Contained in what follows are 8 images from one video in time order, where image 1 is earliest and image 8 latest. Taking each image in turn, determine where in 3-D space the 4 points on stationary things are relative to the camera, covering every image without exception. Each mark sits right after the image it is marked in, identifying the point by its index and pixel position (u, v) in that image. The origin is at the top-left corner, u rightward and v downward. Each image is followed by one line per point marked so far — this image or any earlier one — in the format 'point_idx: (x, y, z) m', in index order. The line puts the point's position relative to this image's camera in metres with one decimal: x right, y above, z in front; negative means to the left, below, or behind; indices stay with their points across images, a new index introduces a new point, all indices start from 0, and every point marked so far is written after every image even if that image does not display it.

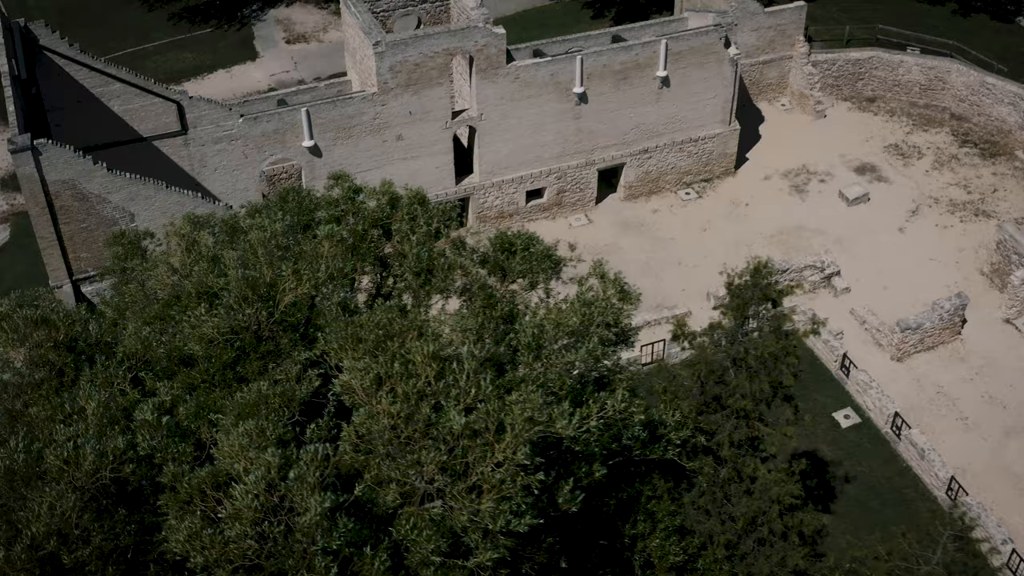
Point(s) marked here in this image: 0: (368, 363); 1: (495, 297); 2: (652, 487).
0: (-2.1, -0.9, +15.3) m
1: (-0.2, -0.1, +17.3) m
2: (+2.3, -3.3, +18.4) m
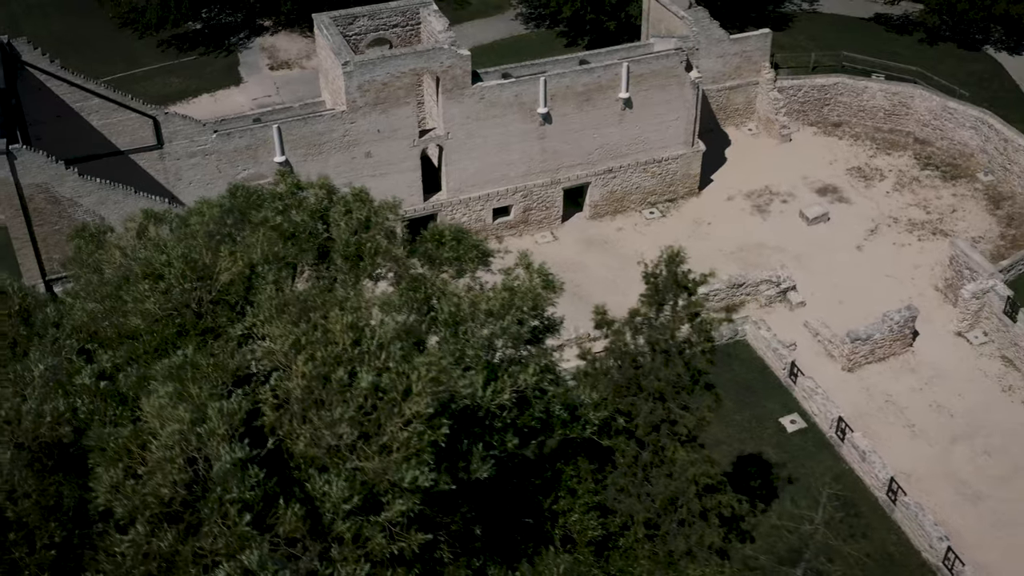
0: (-3.4, -0.5, +16.3) m
1: (-1.5, +0.1, +18.3) m
2: (+1.1, -3.1, +19.3) m
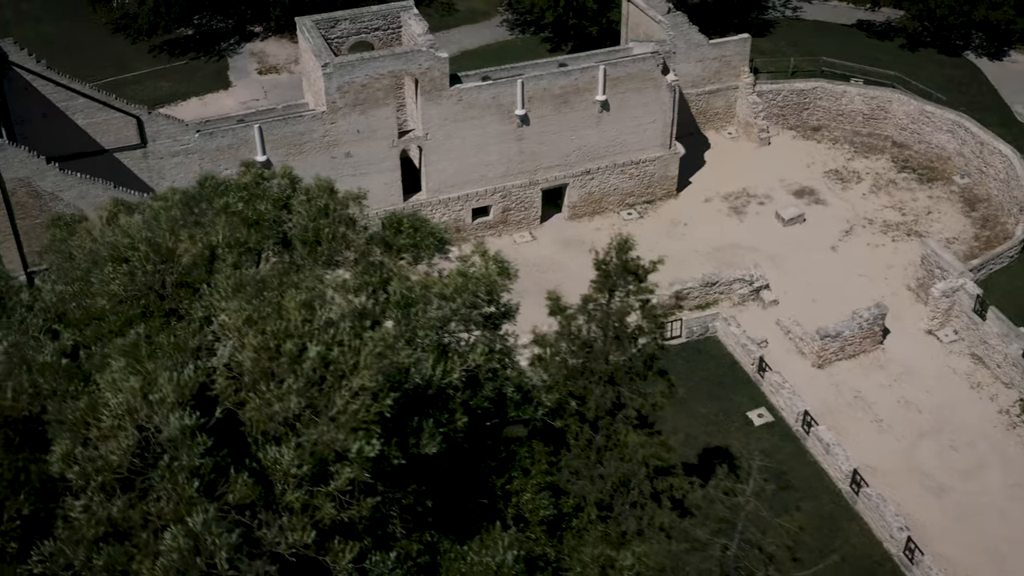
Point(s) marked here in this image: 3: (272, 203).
0: (-4.2, -0.2, +17.0) m
1: (-2.3, +0.4, +19.0) m
2: (+0.3, -2.9, +19.9) m
3: (-4.3, +1.5, +19.9) m
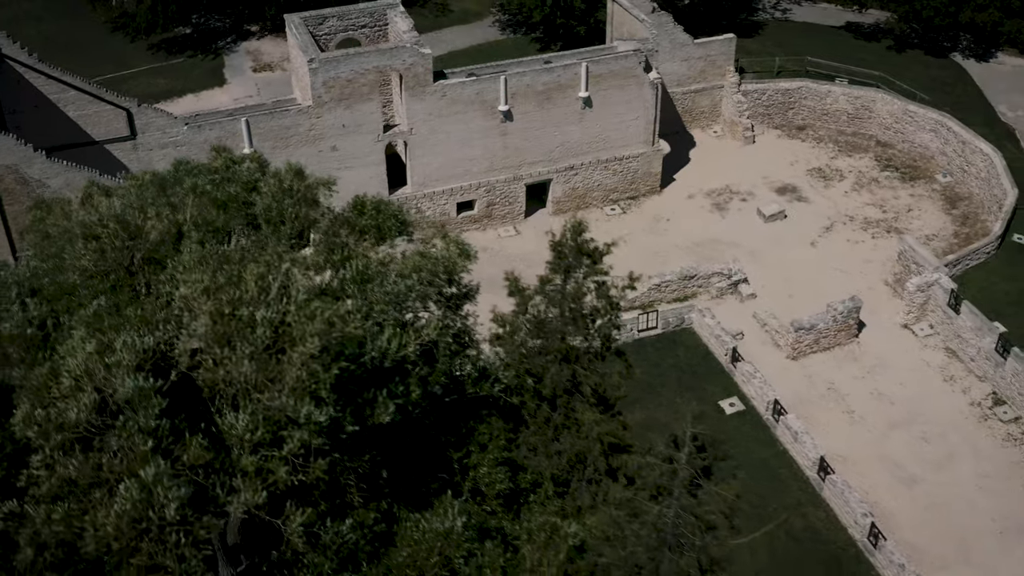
0: (-5.0, +0.2, +17.7) m
1: (-3.0, +0.7, +19.6) m
2: (-0.5, -2.5, +20.5) m
3: (-5.0, +1.9, +20.6) m
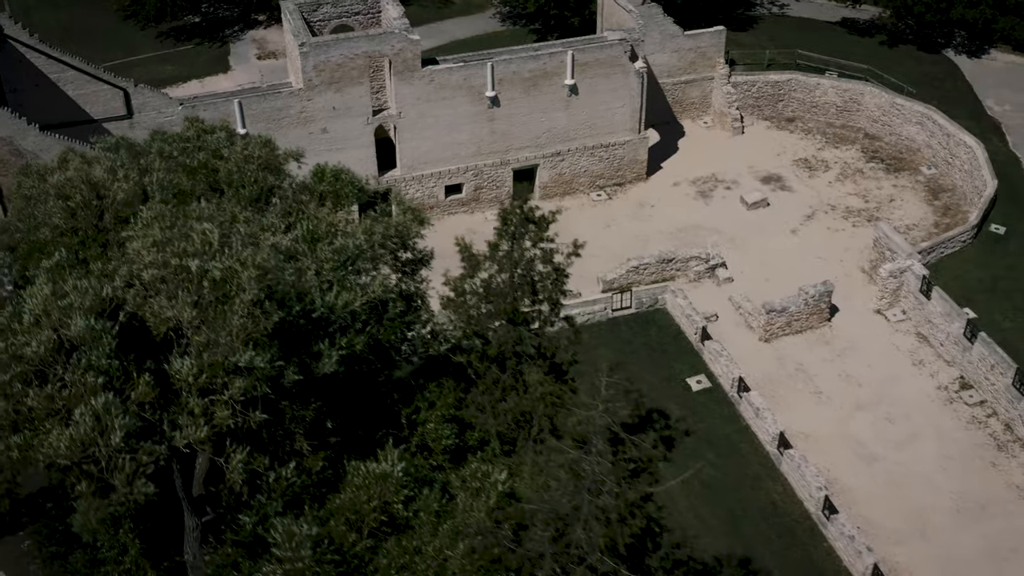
0: (-6.0, +0.9, +18.8) m
1: (-4.0, +1.5, +20.7) m
2: (-1.5, -1.9, +21.5) m
3: (-5.9, +2.7, +21.8) m
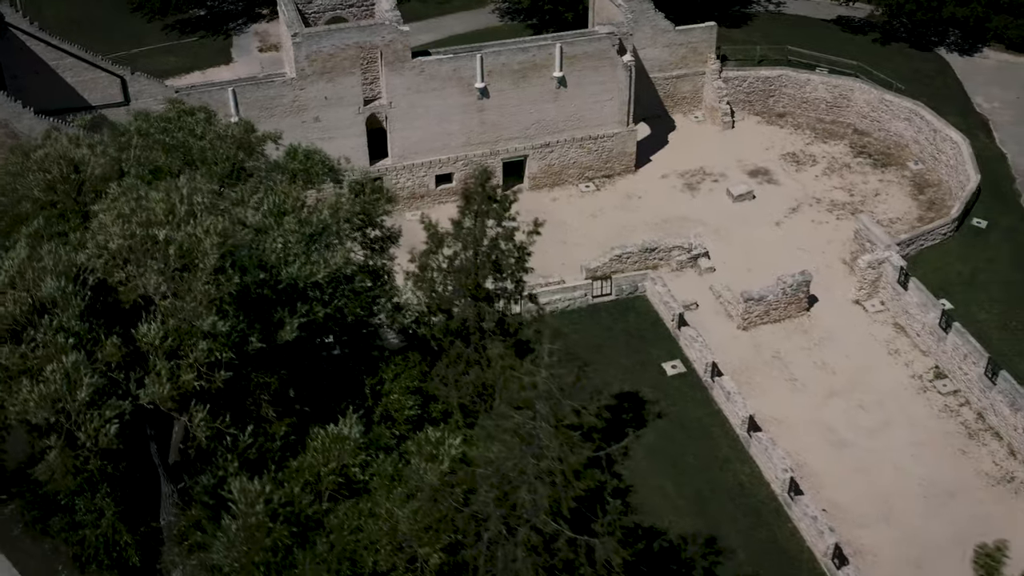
0: (-6.8, +1.5, +19.7) m
1: (-4.7, +2.0, +21.6) m
2: (-2.2, -1.4, +22.3) m
3: (-6.6, +3.2, +22.7) m
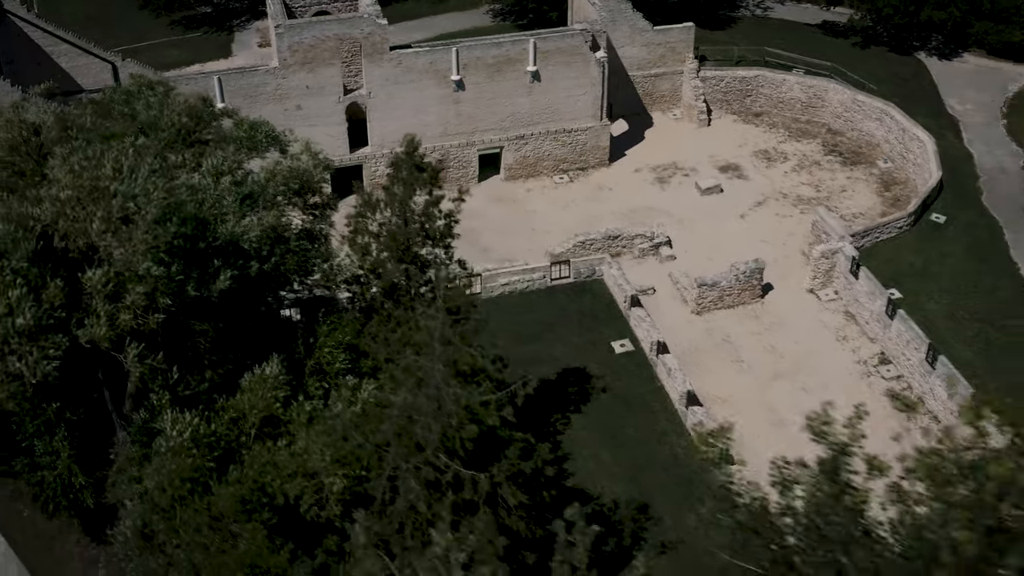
0: (-8.4, +2.4, +21.5) m
1: (-6.3, +2.8, +23.3) m
2: (-3.8, -0.6, +23.9) m
3: (-8.1, +4.1, +24.5) m
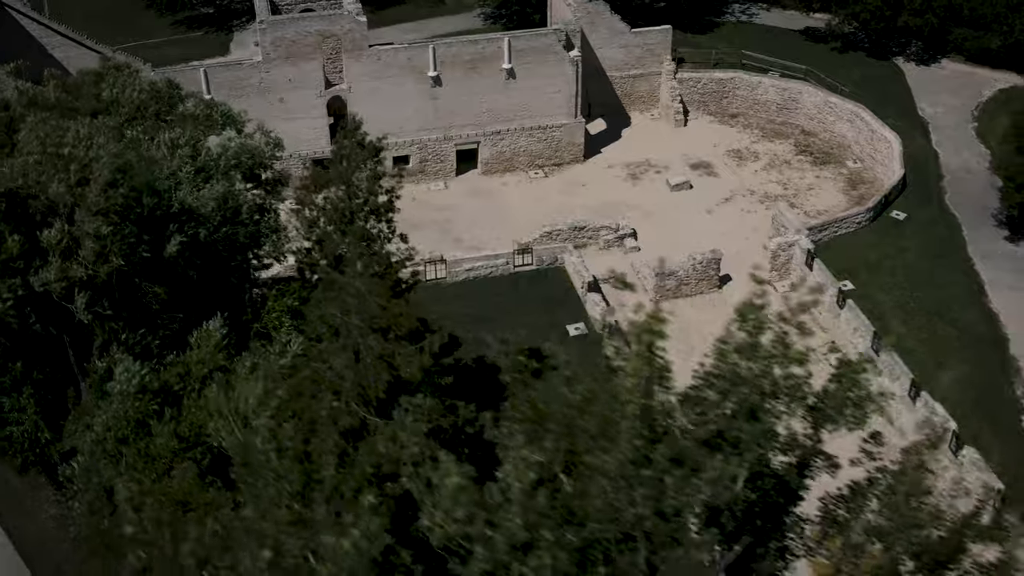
0: (-9.9, +3.2, +23.3) m
1: (-7.7, +3.6, +25.0) m
2: (-5.3, +0.1, +25.4) m
3: (-9.5, +4.8, +26.2) m
